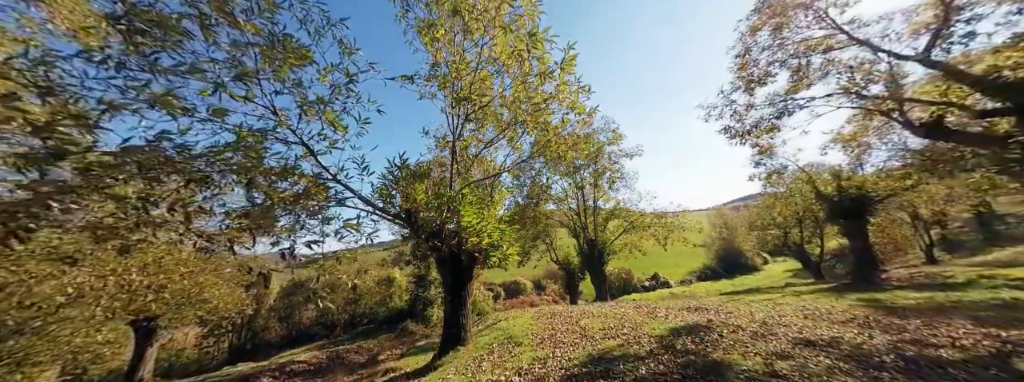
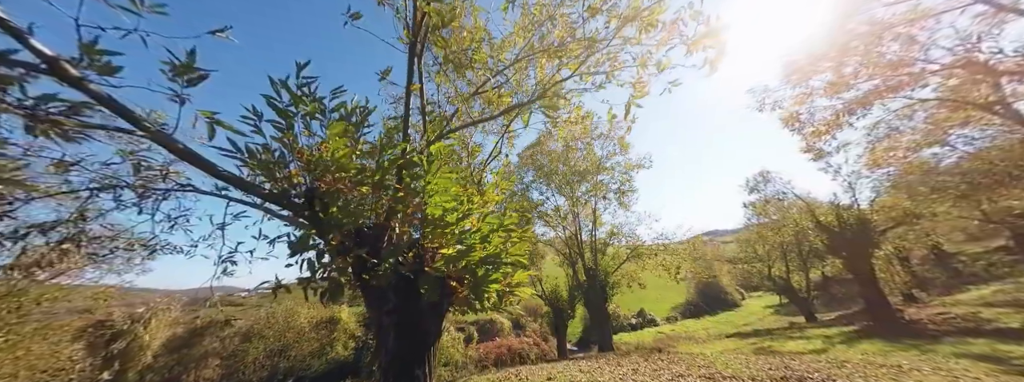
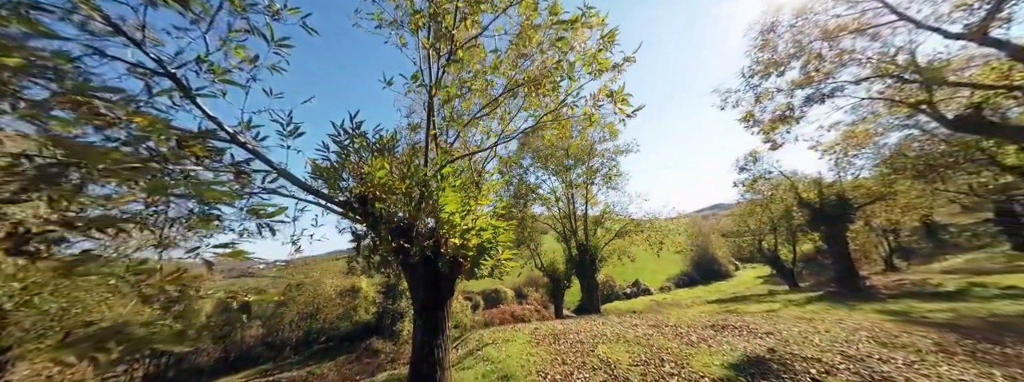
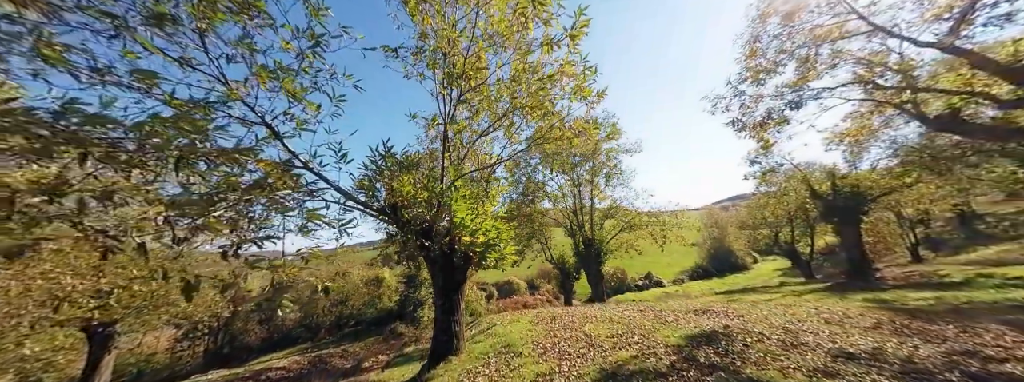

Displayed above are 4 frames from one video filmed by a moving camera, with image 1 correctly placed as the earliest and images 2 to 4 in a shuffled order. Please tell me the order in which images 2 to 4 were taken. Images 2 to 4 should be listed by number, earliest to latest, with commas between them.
4, 3, 2
